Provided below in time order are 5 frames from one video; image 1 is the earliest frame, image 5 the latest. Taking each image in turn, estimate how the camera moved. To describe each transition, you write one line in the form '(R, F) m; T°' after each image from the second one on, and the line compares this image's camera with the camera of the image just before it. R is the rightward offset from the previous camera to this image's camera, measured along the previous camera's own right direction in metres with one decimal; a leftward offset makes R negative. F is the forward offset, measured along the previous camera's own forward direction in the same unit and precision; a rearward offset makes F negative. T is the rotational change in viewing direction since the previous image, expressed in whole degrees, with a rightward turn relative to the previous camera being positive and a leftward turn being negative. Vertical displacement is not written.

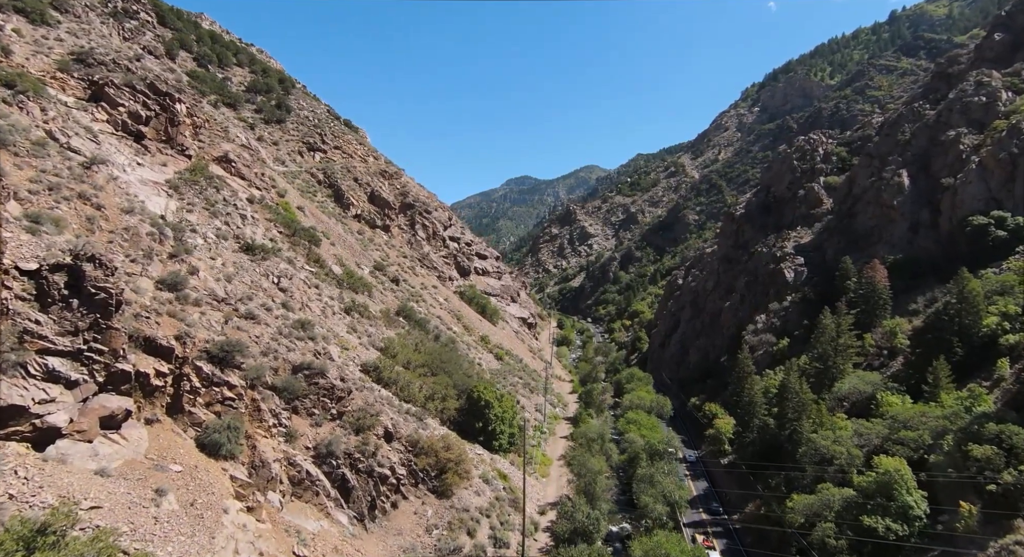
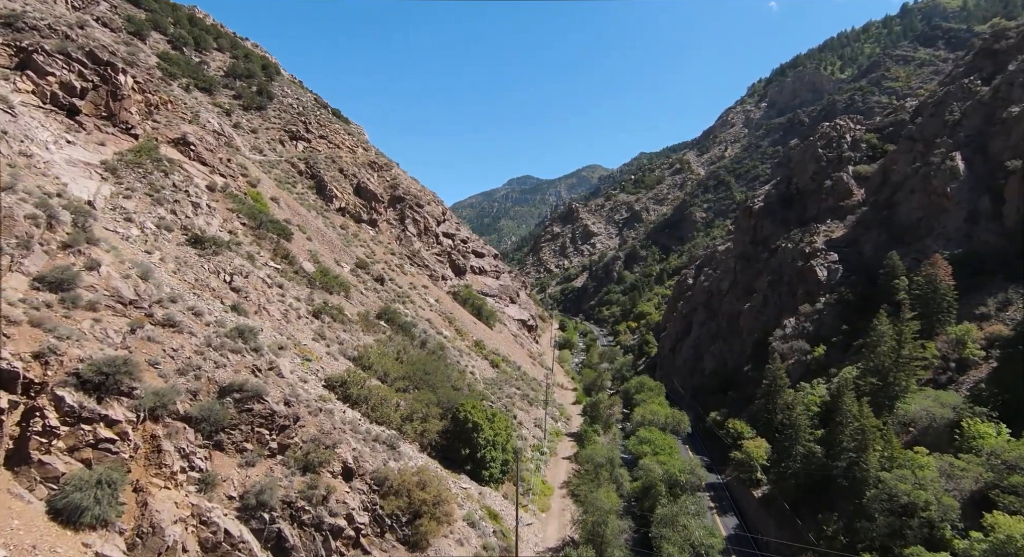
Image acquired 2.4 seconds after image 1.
(+0.4, +4.8) m; 0°
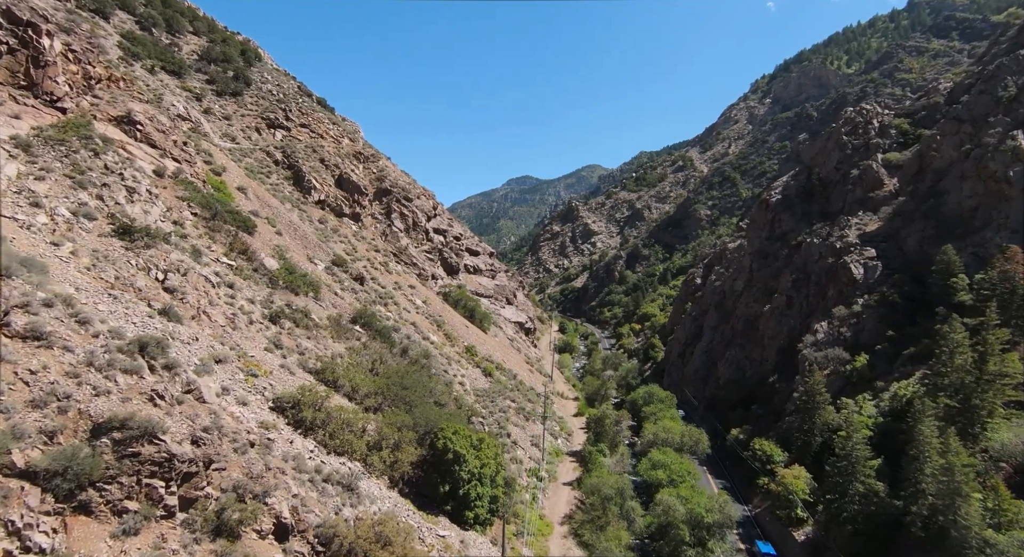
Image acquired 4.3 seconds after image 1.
(+0.3, +4.6) m; 0°
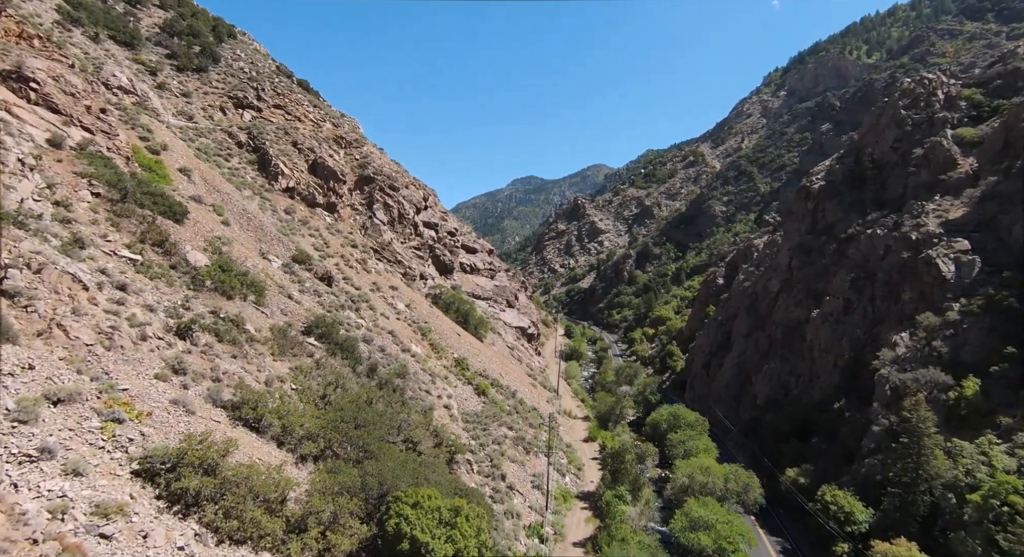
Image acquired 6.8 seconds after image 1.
(+0.4, +6.9) m; -1°
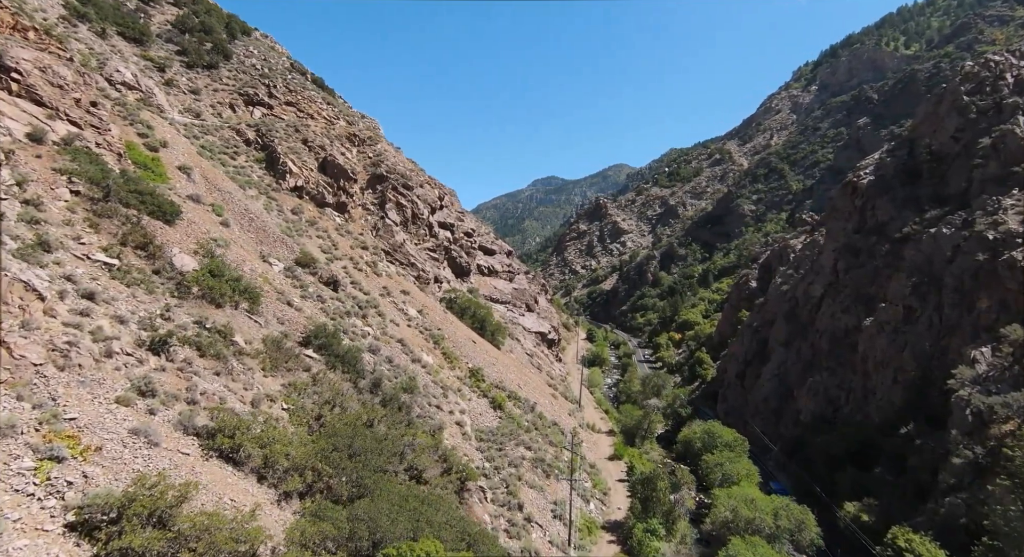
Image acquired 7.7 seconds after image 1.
(+0.1, +2.7) m; -2°
